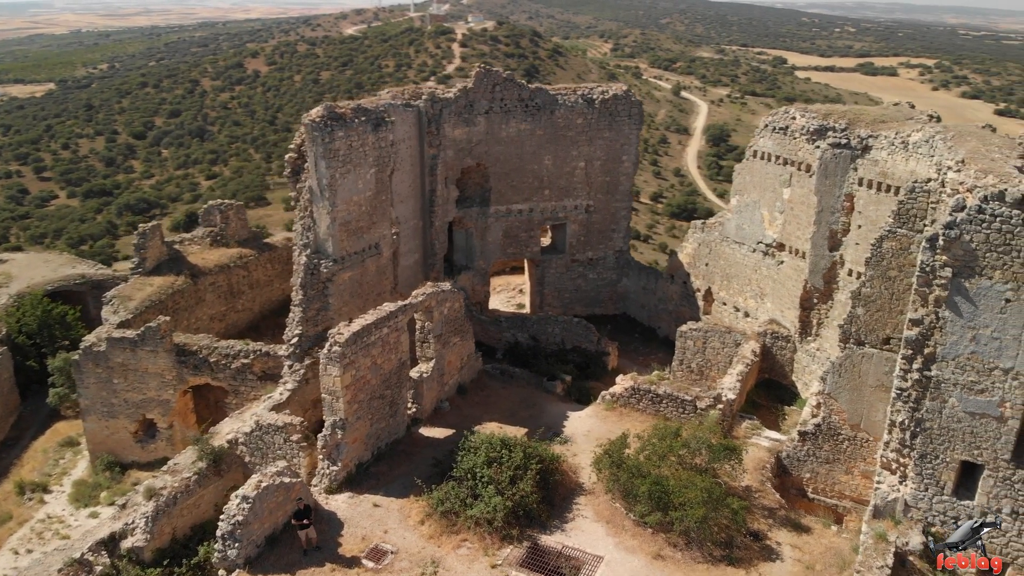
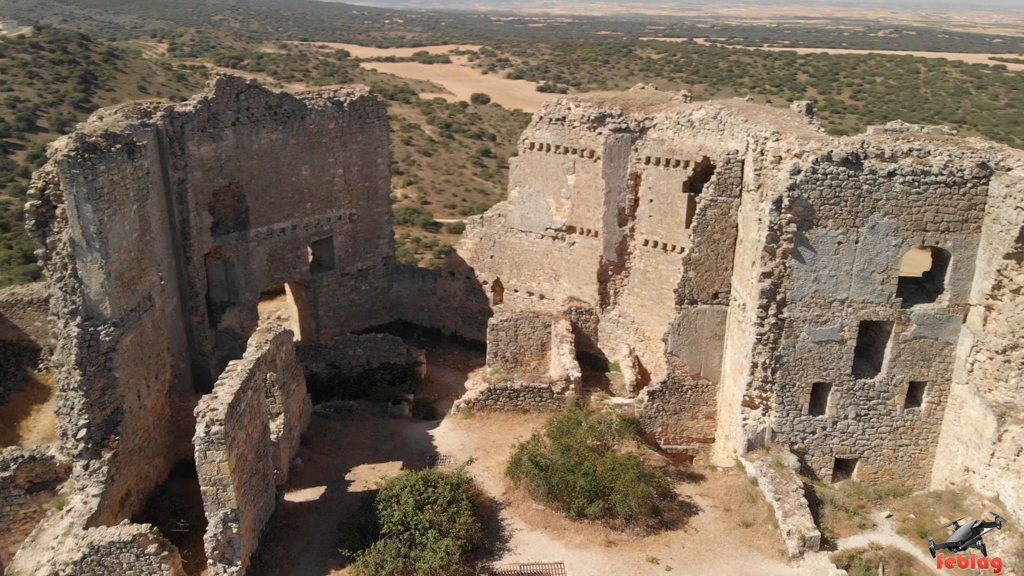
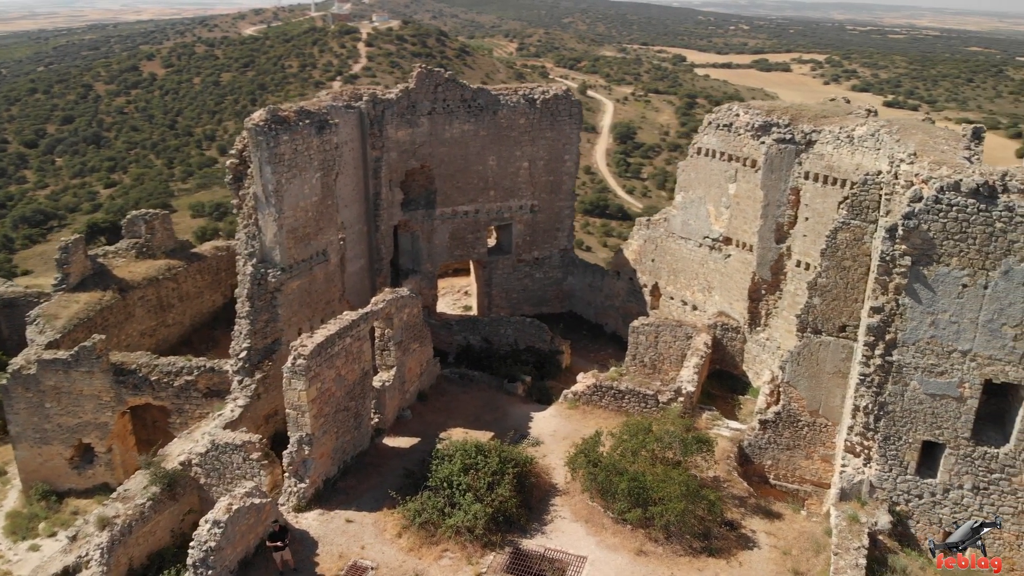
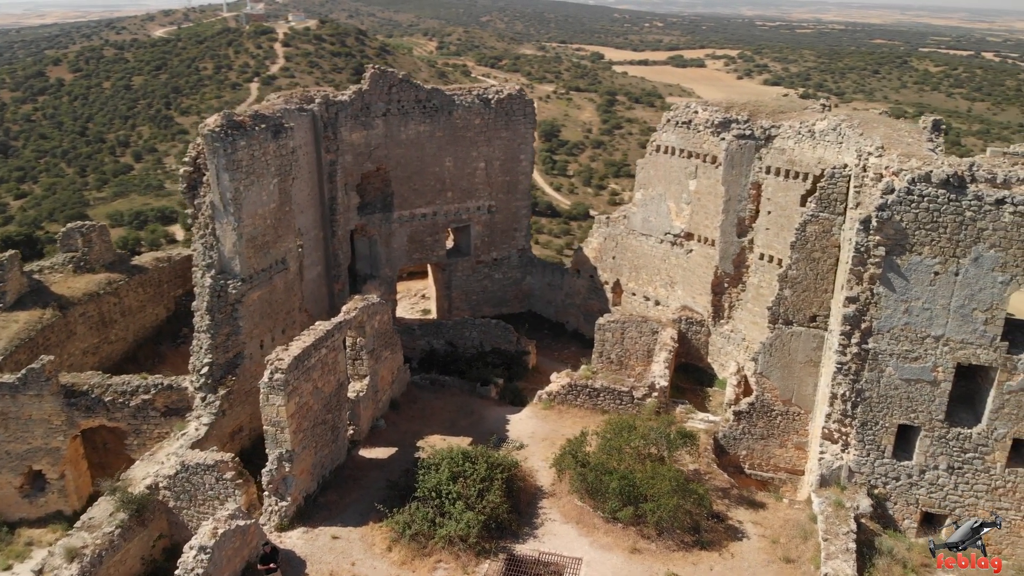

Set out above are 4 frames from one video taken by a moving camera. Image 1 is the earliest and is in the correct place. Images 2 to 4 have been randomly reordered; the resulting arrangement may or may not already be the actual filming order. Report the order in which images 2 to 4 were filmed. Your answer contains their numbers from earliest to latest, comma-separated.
3, 4, 2
